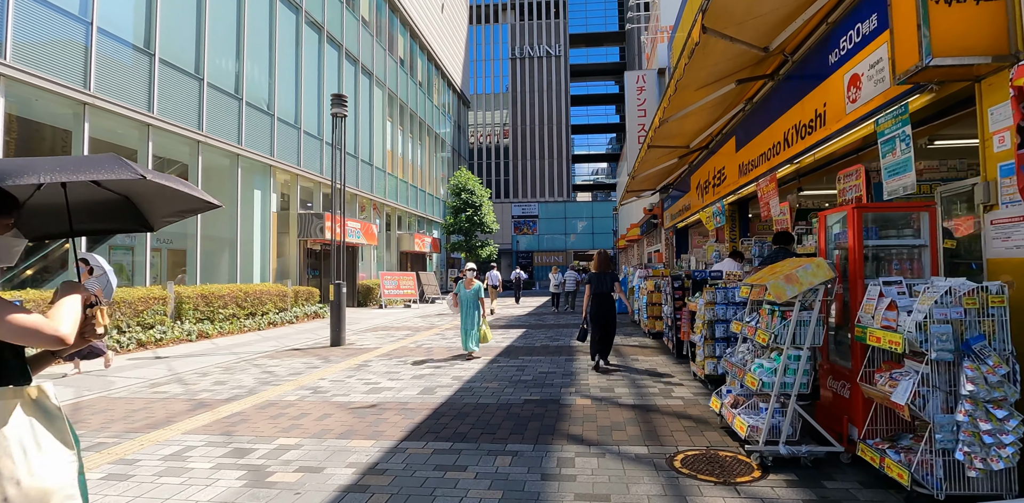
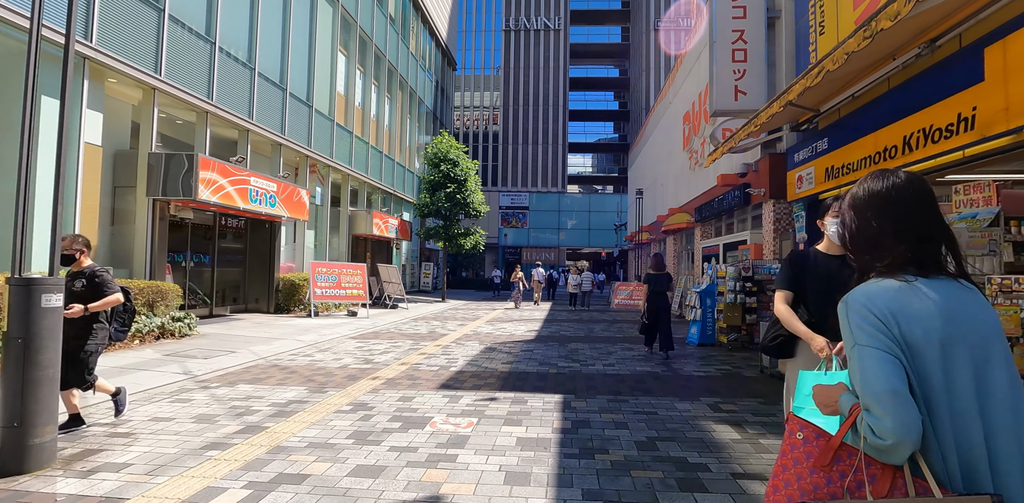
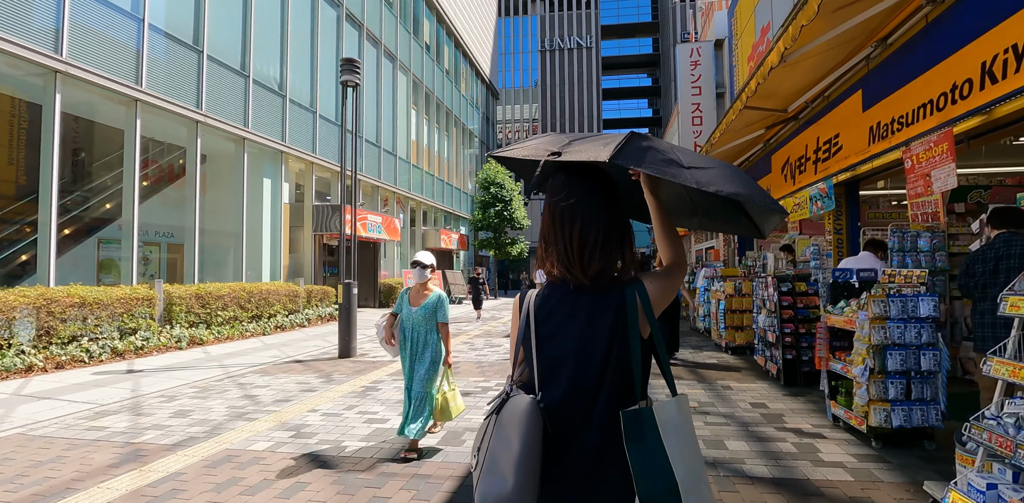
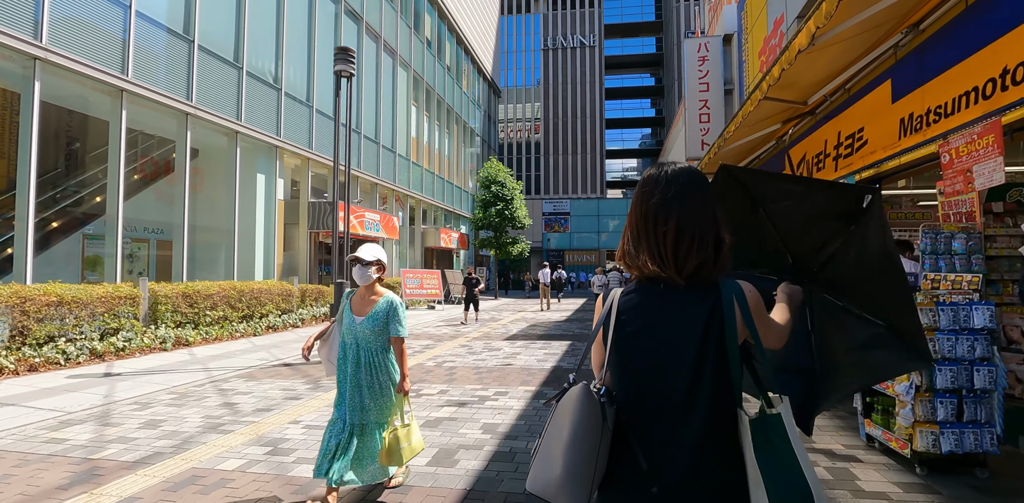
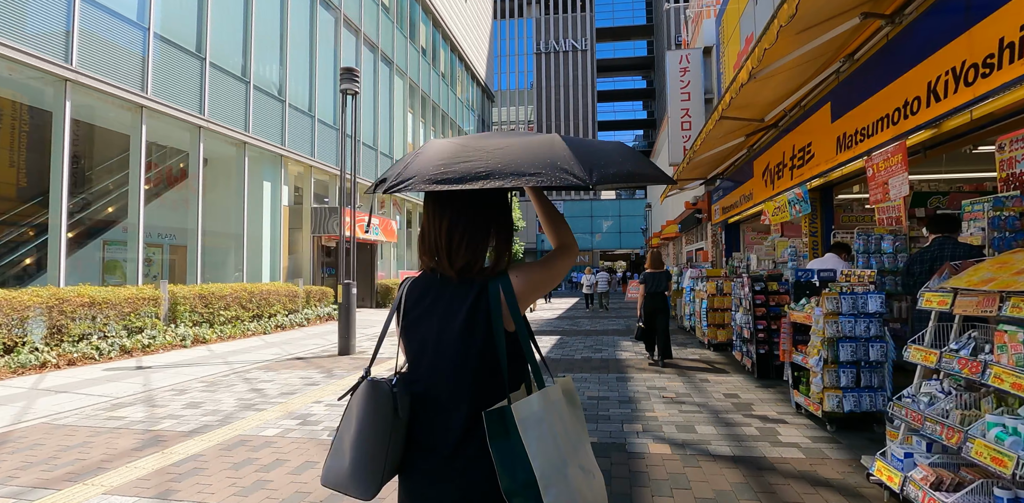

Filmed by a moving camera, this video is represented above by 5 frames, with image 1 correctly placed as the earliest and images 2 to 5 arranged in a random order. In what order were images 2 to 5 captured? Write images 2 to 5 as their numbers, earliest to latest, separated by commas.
5, 3, 4, 2
